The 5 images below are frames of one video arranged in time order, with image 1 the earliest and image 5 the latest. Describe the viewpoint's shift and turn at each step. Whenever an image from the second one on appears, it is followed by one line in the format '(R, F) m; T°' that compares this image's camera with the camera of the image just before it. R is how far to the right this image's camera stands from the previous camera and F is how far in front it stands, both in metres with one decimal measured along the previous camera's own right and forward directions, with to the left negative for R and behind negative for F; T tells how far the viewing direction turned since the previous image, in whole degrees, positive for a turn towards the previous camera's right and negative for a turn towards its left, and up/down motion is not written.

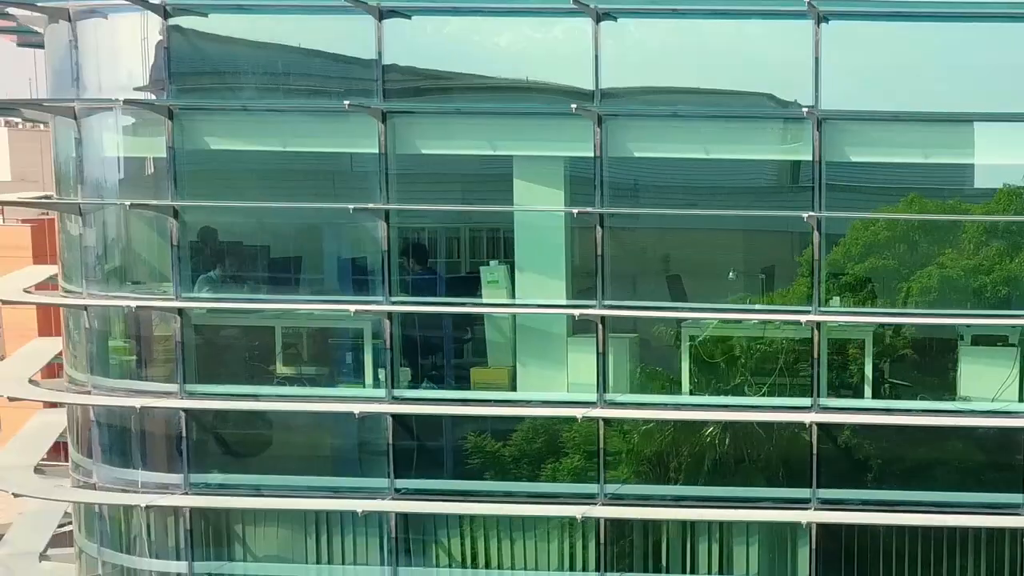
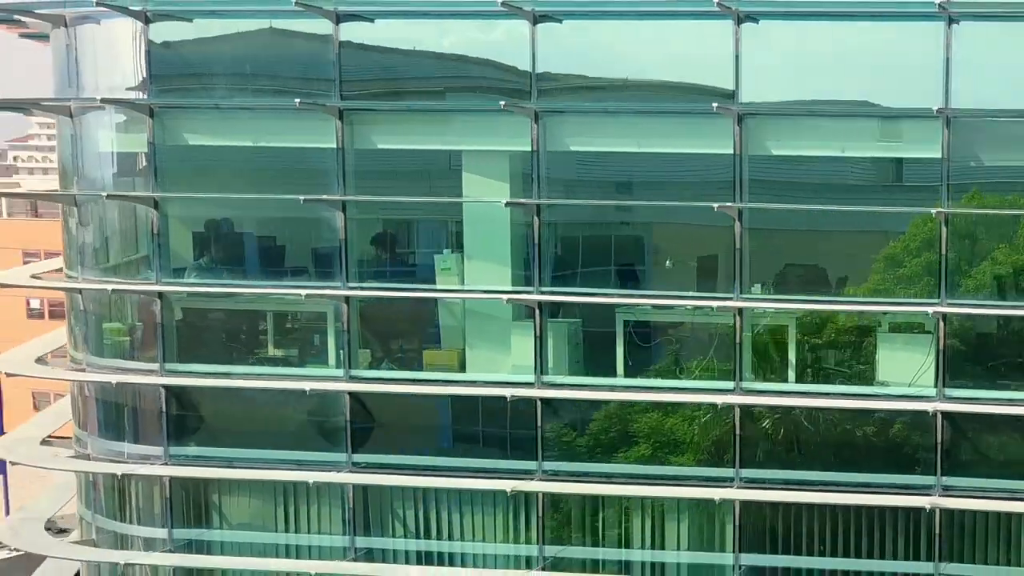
(+1.6, -0.6) m; -6°
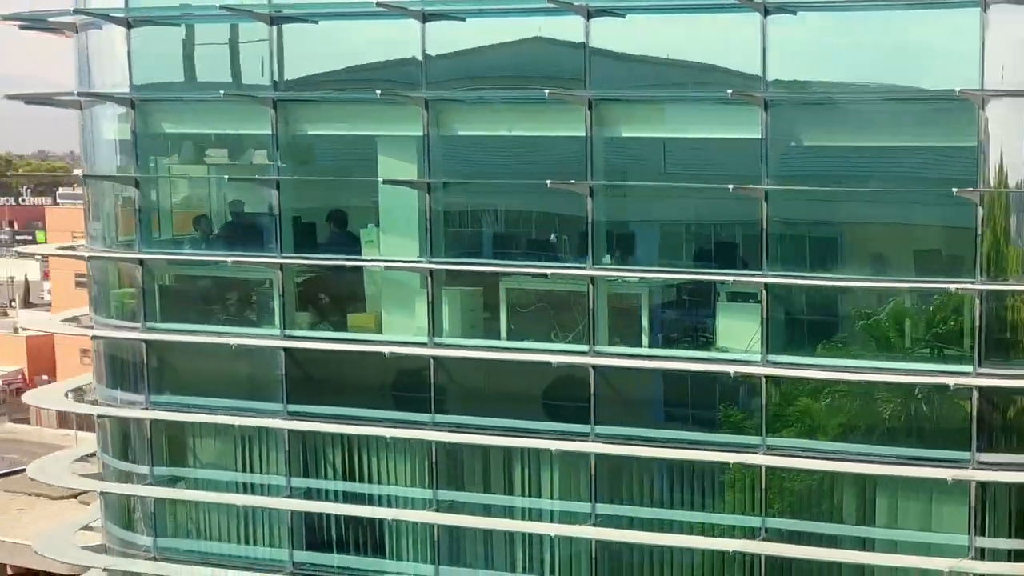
(+3.9, -1.0) m; -13°
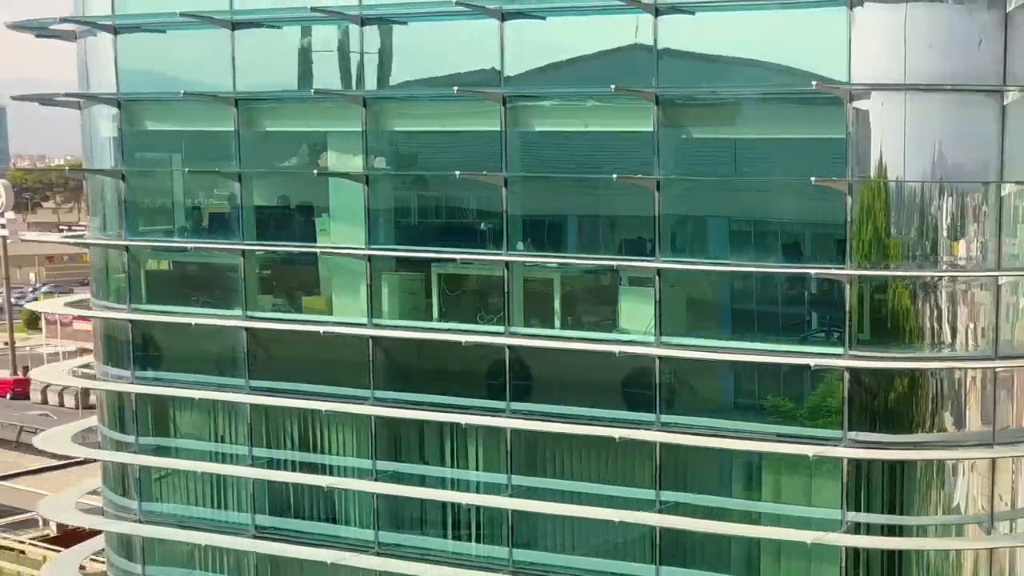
(-2.9, +0.2) m; +10°
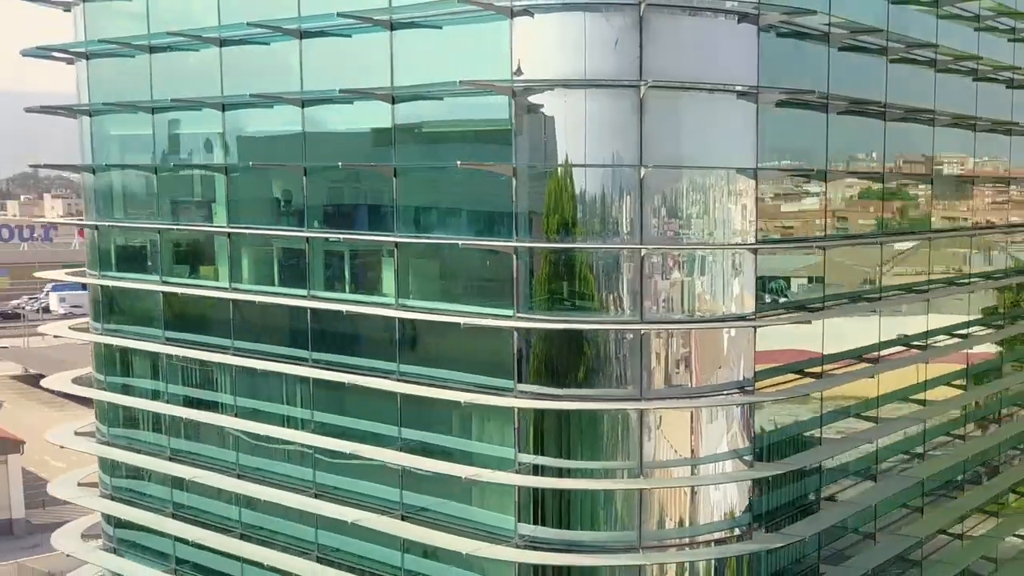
(+7.2, -1.5) m; -18°
